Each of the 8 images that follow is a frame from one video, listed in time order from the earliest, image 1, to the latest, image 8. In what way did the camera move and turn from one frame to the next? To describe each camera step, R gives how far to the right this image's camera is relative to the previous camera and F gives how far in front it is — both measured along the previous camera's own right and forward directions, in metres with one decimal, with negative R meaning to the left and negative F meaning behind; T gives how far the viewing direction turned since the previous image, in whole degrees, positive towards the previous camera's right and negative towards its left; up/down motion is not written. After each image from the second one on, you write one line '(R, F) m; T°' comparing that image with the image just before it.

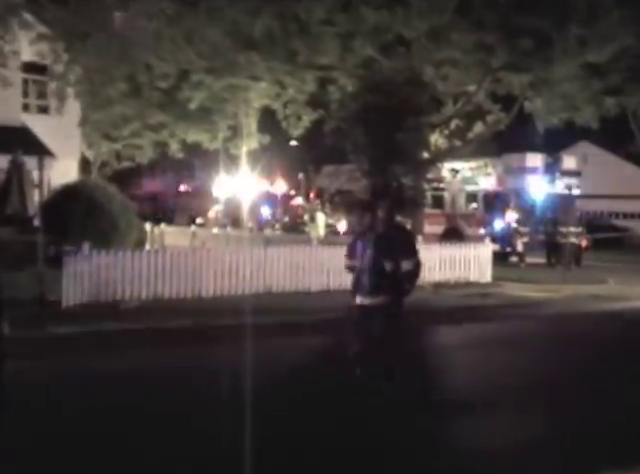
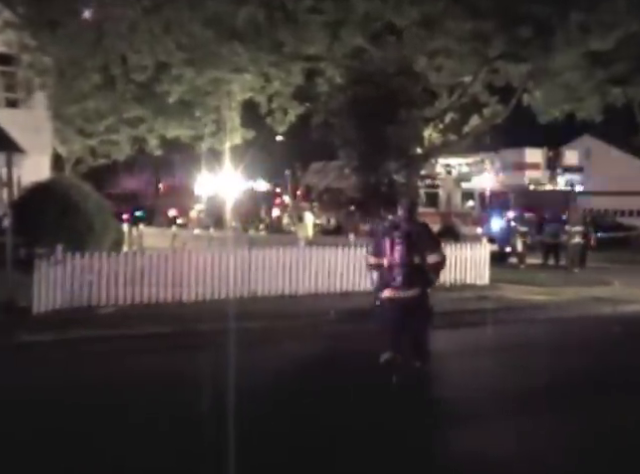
(+0.1, +1.4) m; 0°
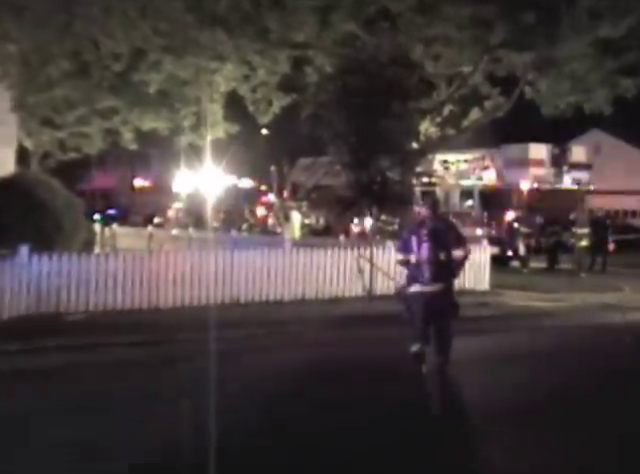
(0.0, +1.7) m; 0°
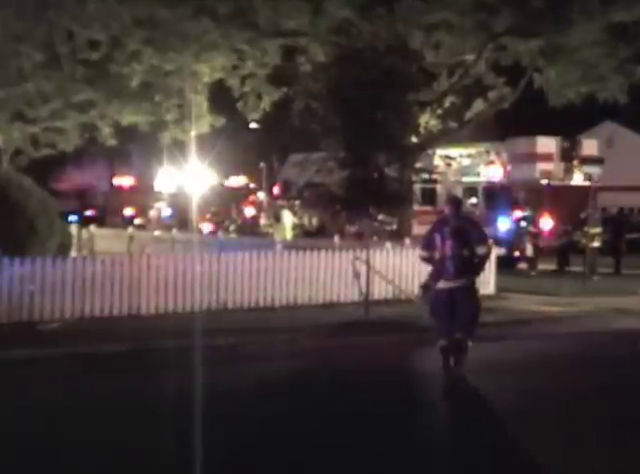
(0.0, +1.4) m; 0°
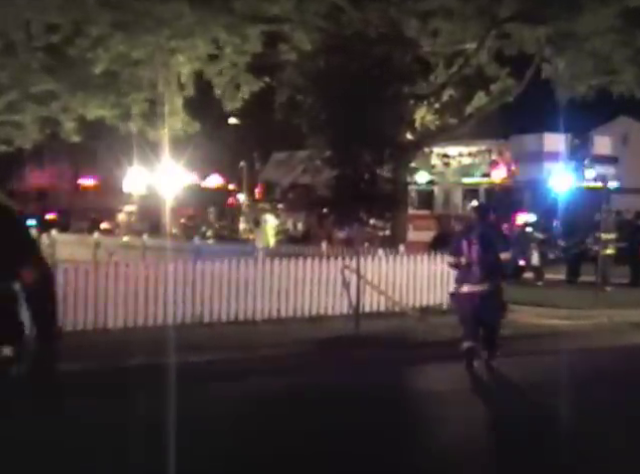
(-0.1, +1.9) m; +1°
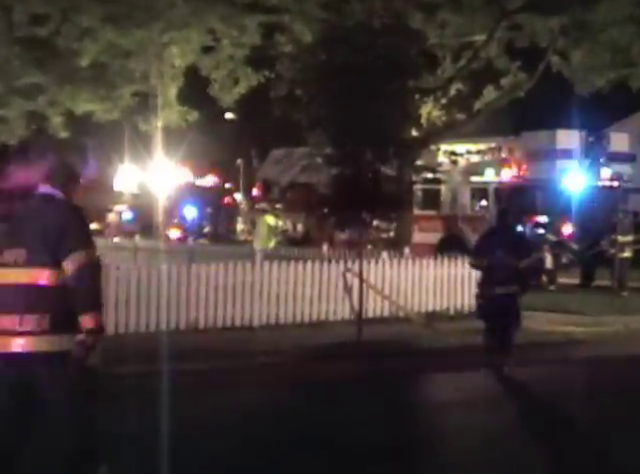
(0.0, +0.9) m; 0°
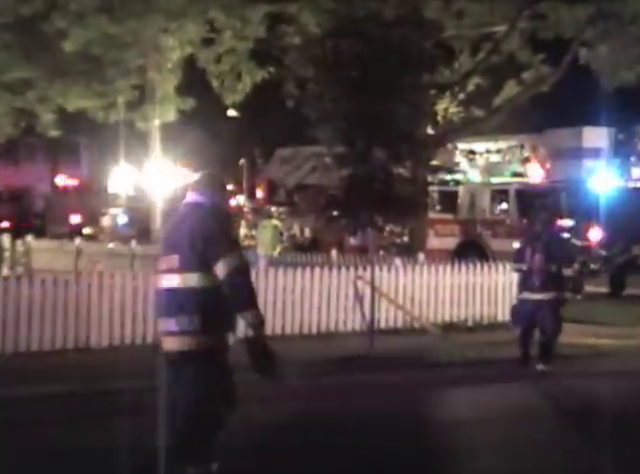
(0.0, +1.2) m; 0°
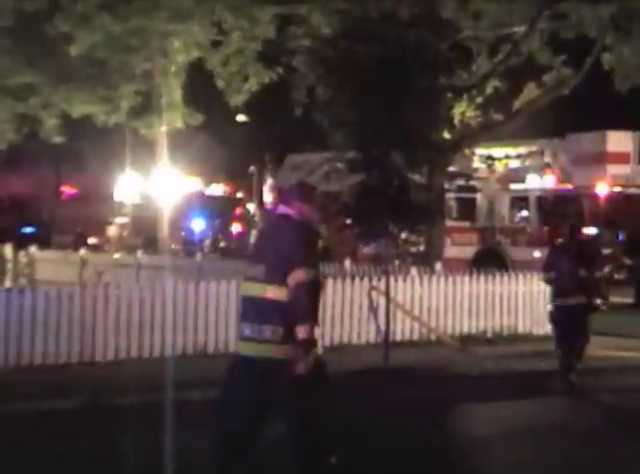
(0.0, +0.6) m; -1°
